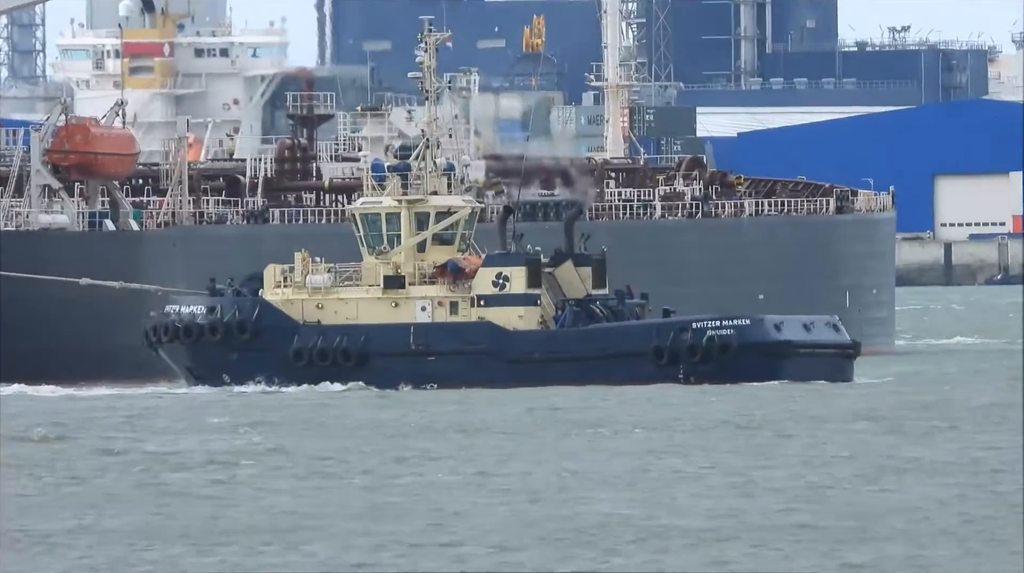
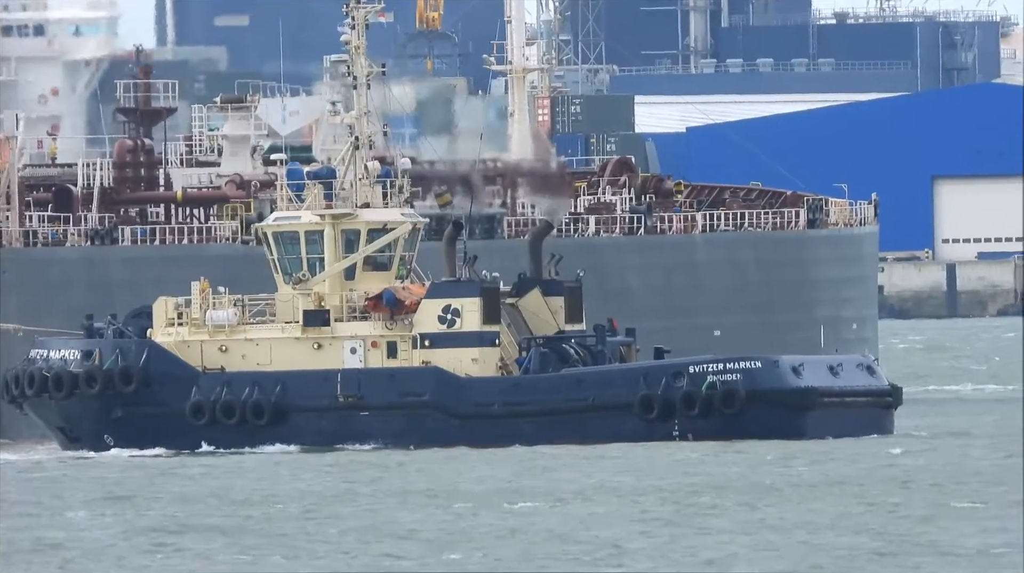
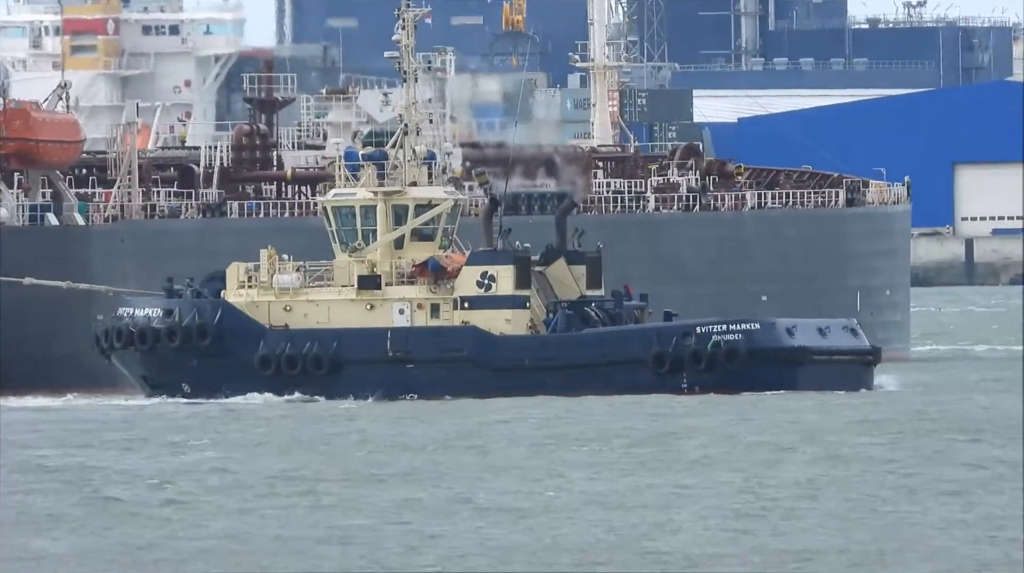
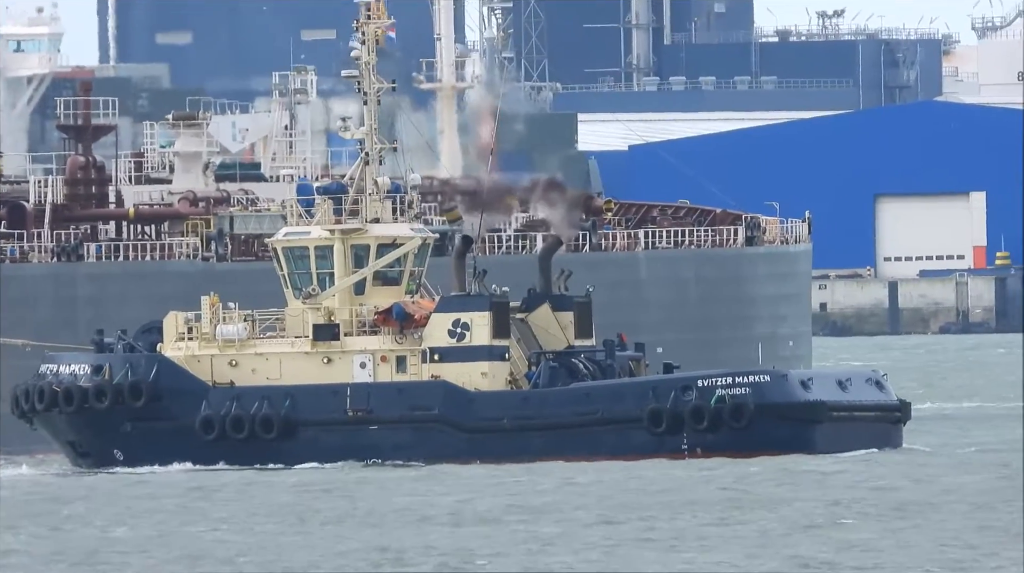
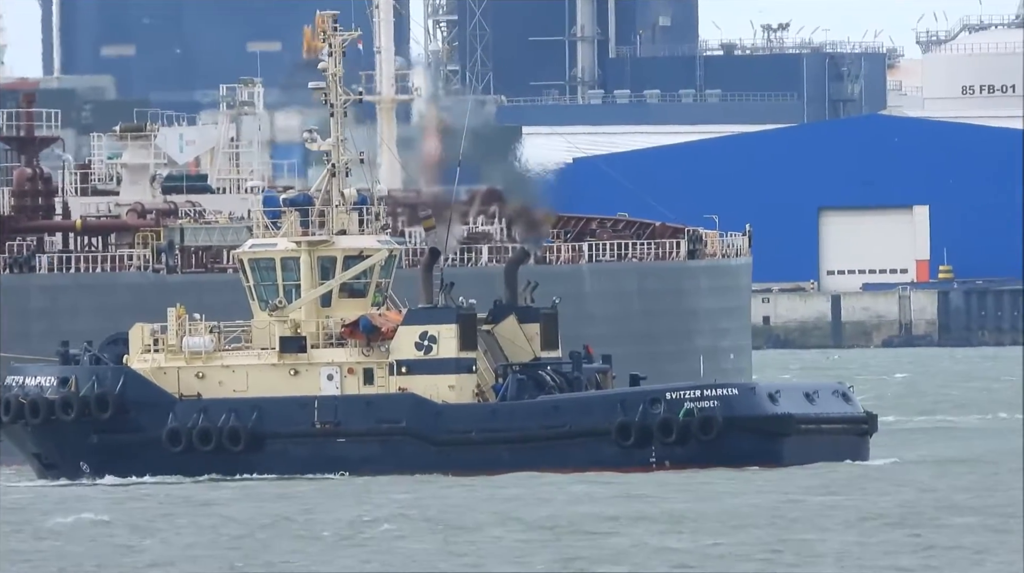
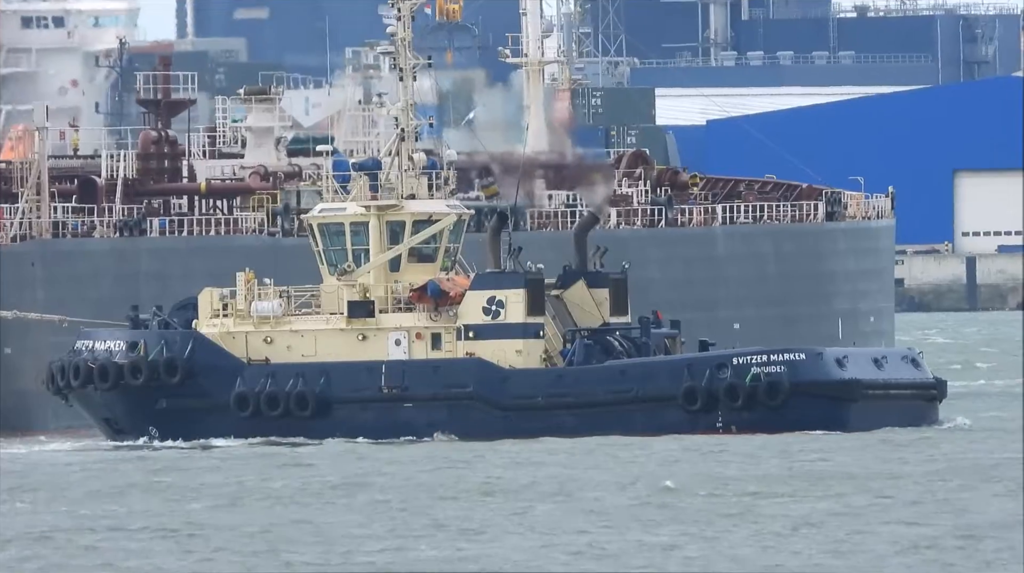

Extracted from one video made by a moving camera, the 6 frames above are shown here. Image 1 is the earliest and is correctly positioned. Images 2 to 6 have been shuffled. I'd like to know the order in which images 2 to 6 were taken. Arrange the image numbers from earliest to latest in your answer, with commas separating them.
3, 2, 6, 4, 5
